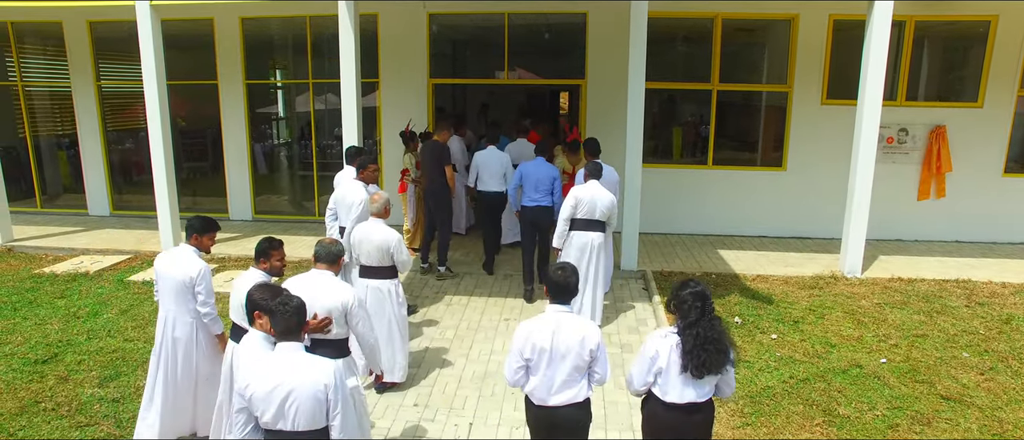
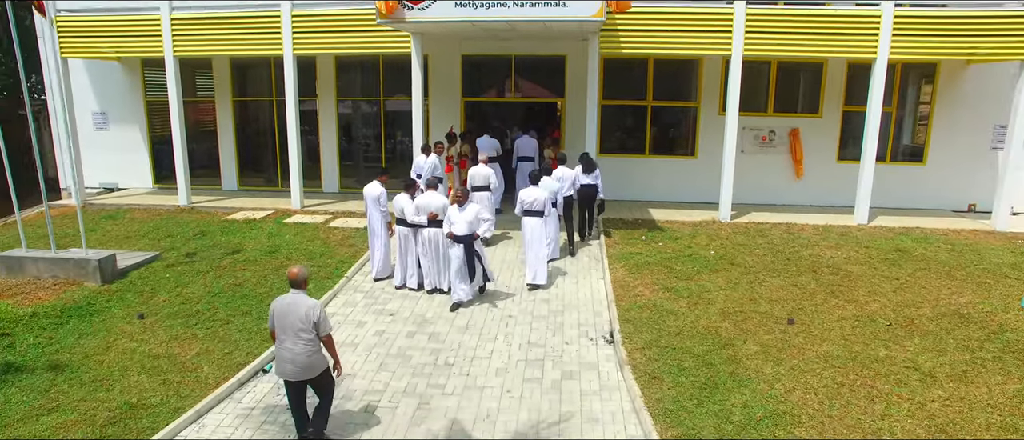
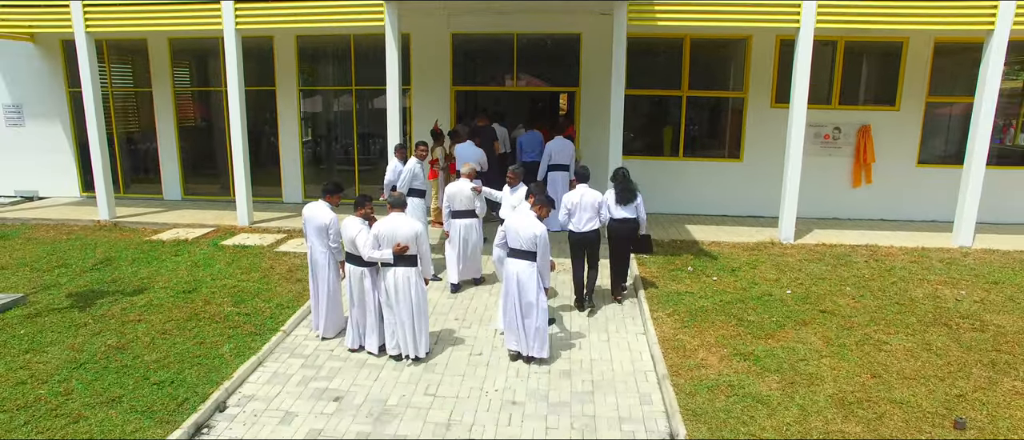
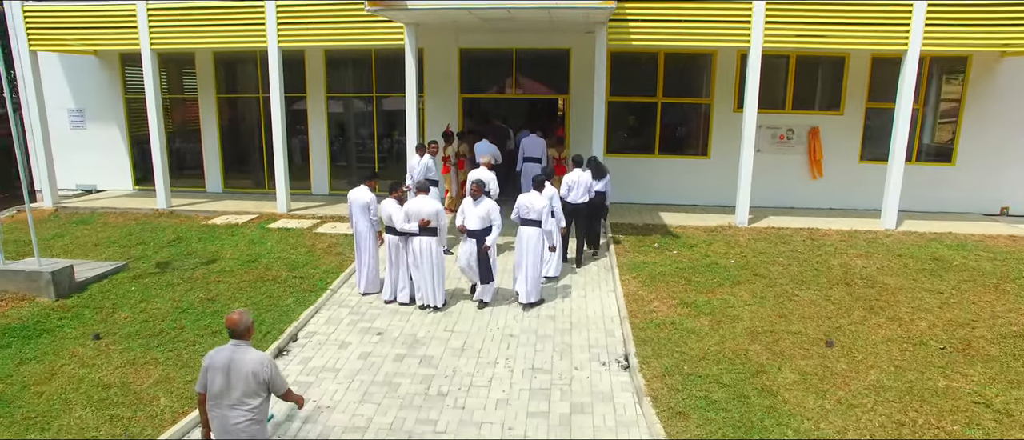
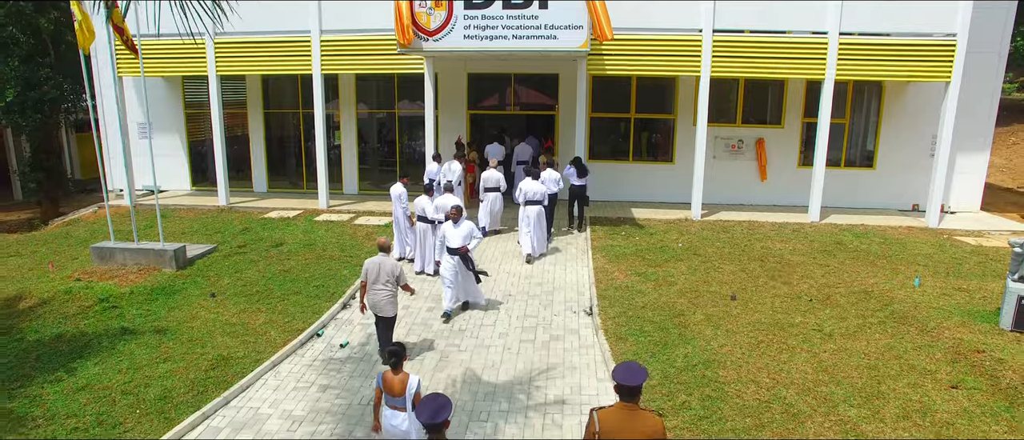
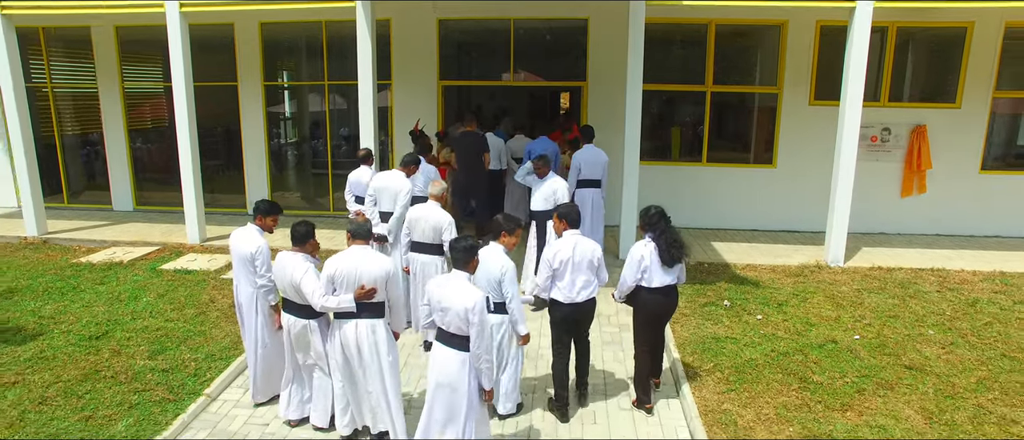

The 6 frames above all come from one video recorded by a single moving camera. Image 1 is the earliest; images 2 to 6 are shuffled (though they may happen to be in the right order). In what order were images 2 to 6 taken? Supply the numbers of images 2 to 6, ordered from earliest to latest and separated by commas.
6, 3, 4, 2, 5
